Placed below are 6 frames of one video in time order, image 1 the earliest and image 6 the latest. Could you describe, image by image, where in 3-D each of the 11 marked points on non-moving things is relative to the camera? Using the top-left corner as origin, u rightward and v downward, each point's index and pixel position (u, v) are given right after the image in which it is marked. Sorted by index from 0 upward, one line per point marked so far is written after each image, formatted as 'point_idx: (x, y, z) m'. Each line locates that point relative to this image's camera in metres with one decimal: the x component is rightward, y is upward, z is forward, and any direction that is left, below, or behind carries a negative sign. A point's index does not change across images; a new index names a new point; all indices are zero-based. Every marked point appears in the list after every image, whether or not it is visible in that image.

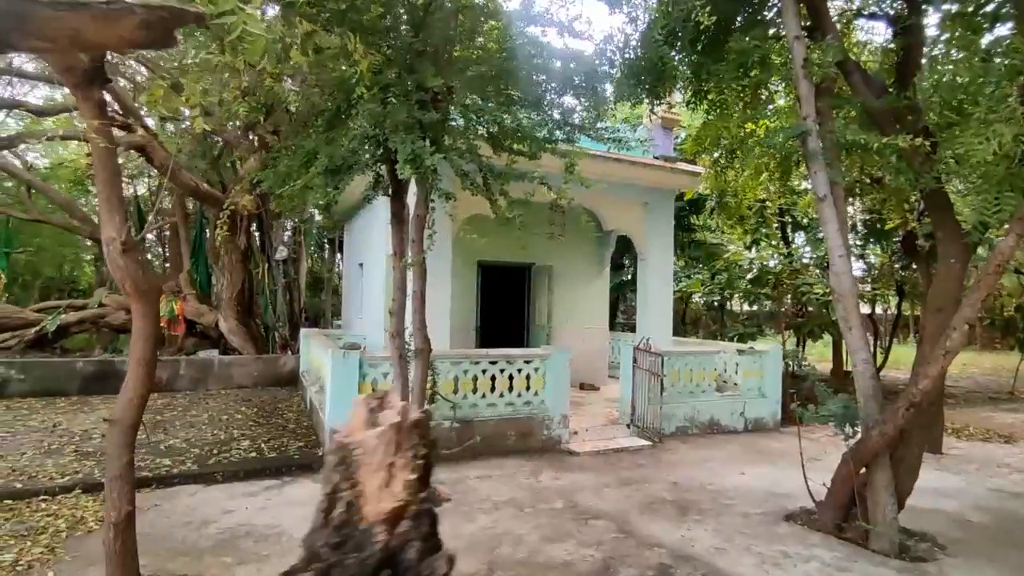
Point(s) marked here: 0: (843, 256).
0: (+2.1, +0.2, +4.0) m
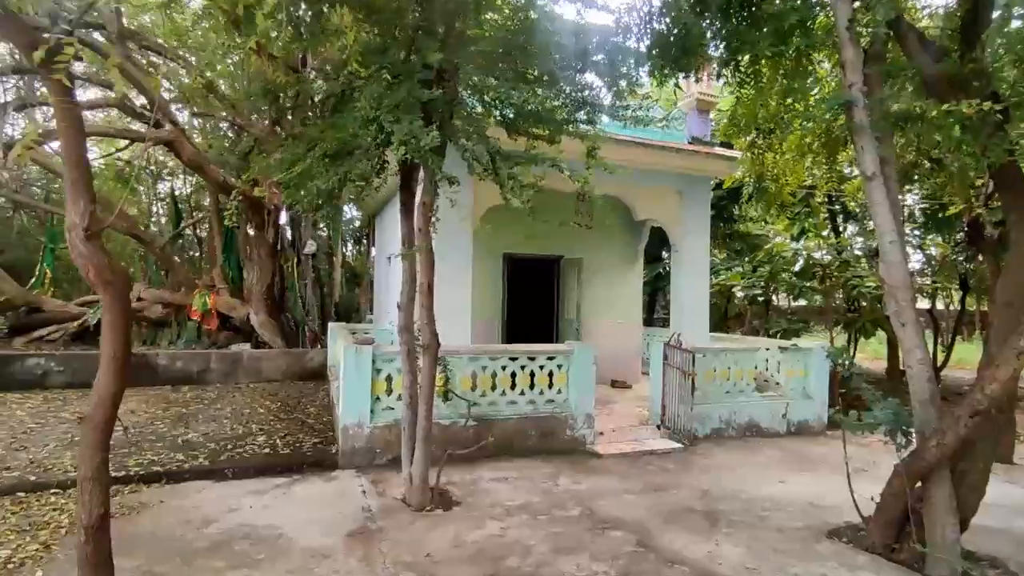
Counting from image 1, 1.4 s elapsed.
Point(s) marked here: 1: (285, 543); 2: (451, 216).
0: (+2.1, +0.2, +3.5) m
1: (-1.3, -1.5, +3.6) m
2: (-0.6, +0.7, +6.4) m
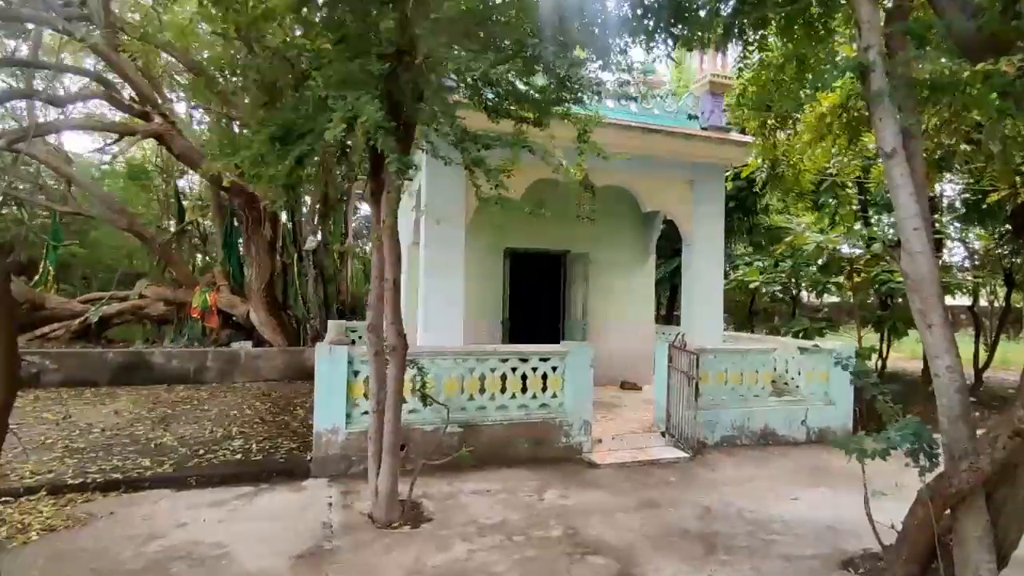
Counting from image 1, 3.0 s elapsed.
0: (+1.9, +0.3, +3.0) m
1: (-1.5, -1.4, +3.3) m
2: (-0.7, +0.8, +6.1) m
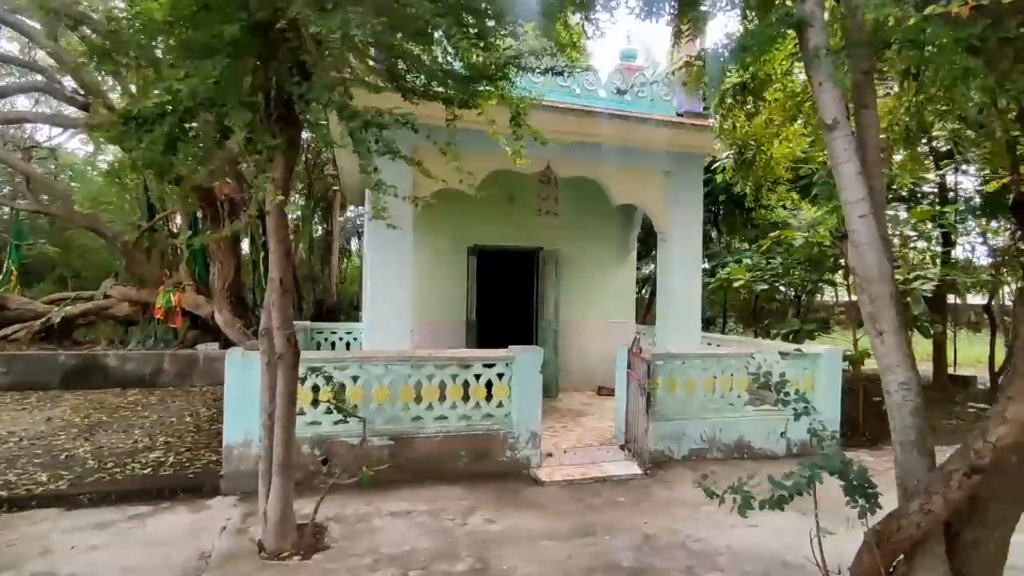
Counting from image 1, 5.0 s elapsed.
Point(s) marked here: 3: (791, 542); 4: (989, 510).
0: (+1.4, +0.3, +2.5) m
1: (-2.0, -1.4, +2.9) m
2: (-1.1, +0.8, +5.6) m
3: (+1.6, -1.5, +3.7) m
4: (+1.8, -0.8, +2.4) m
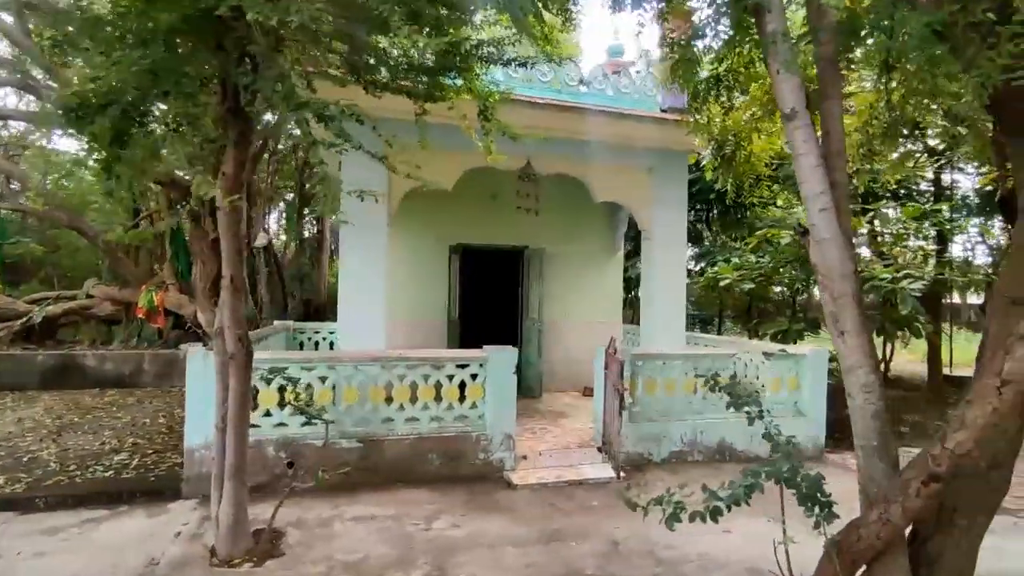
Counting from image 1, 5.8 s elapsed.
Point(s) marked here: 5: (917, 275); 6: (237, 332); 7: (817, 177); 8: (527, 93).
0: (+1.2, +0.3, +2.4) m
1: (-2.2, -1.4, +2.8) m
2: (-1.3, +0.8, +5.5) m
3: (+1.4, -1.5, +3.6) m
4: (+1.6, -0.8, +2.3) m
5: (+4.4, +0.1, +7.0) m
6: (-1.4, -0.2, +3.3) m
7: (+1.2, +0.4, +2.4) m
8: (+0.2, +1.8, +6.0) m
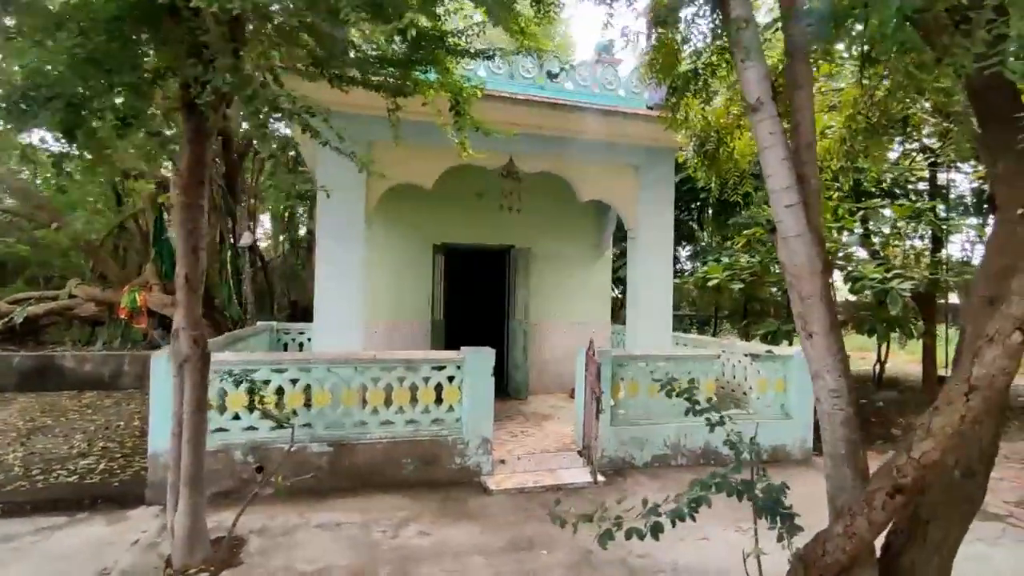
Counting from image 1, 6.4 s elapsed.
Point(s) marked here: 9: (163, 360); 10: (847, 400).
0: (+1.0, +0.3, +2.3) m
1: (-2.4, -1.4, +2.6) m
2: (-1.5, +0.8, +5.4) m
3: (+1.3, -1.5, +3.5) m
4: (+1.4, -0.8, +2.1) m
5: (+4.3, +0.1, +6.9) m
6: (-1.6, -0.2, +3.2) m
7: (+1.0, +0.4, +2.3) m
8: (0.0, +1.8, +5.9) m
9: (-2.3, -0.5, +4.1) m
10: (+1.2, -0.4, +2.2) m
